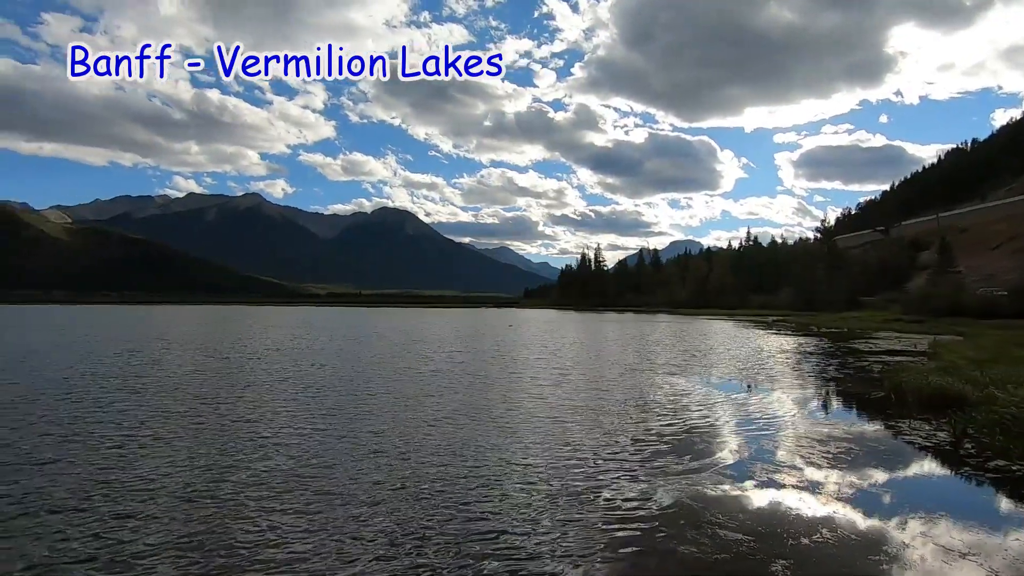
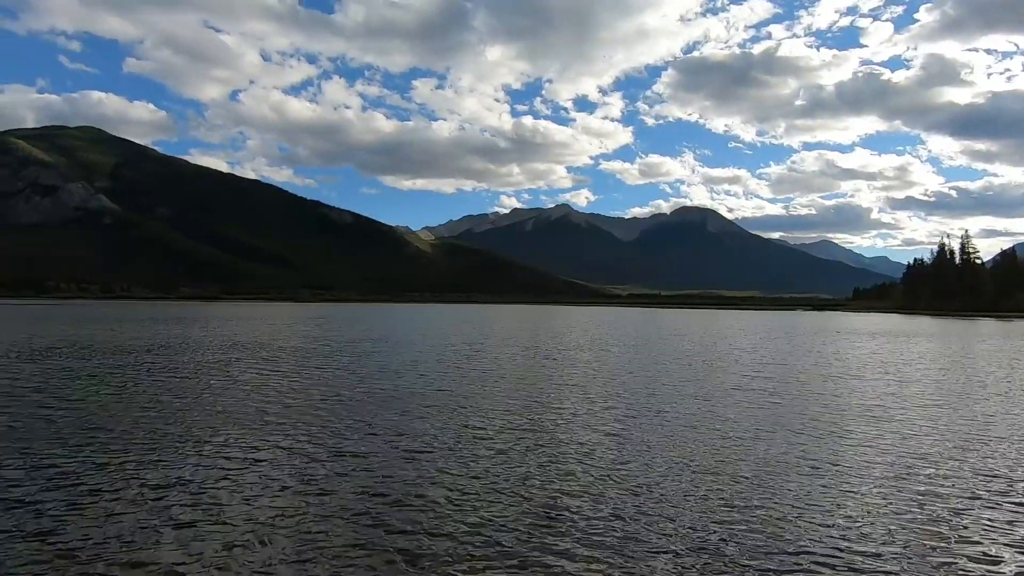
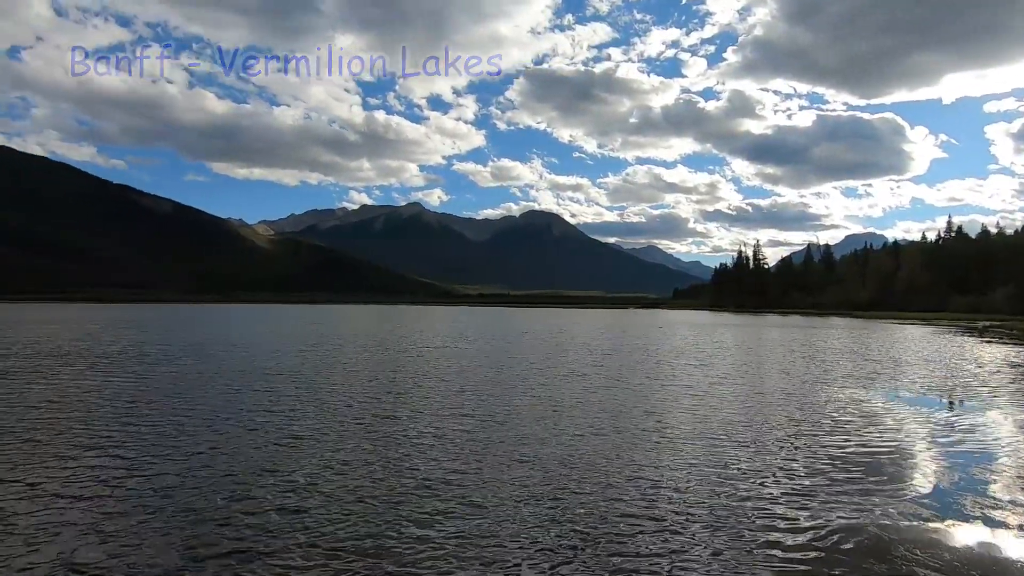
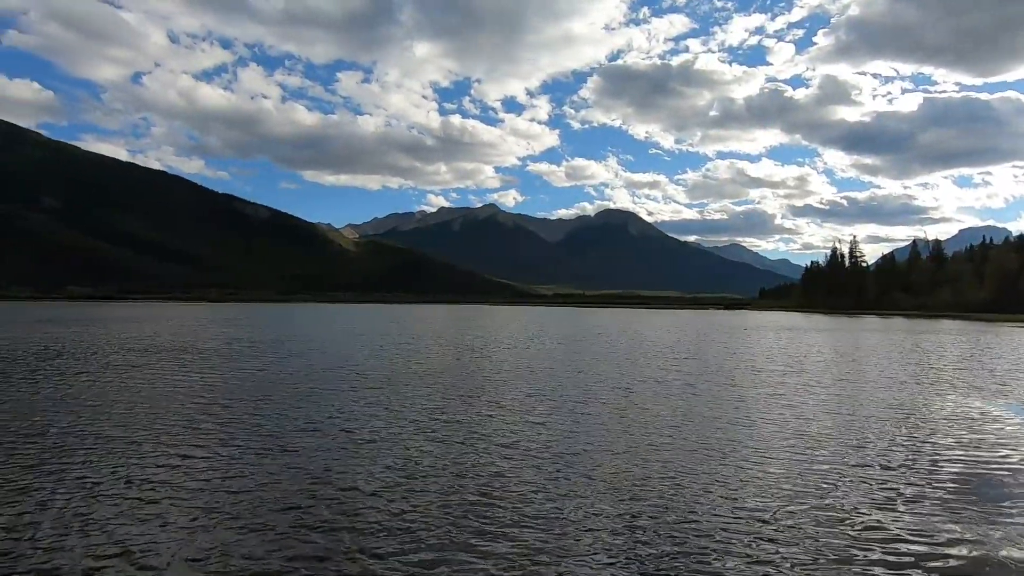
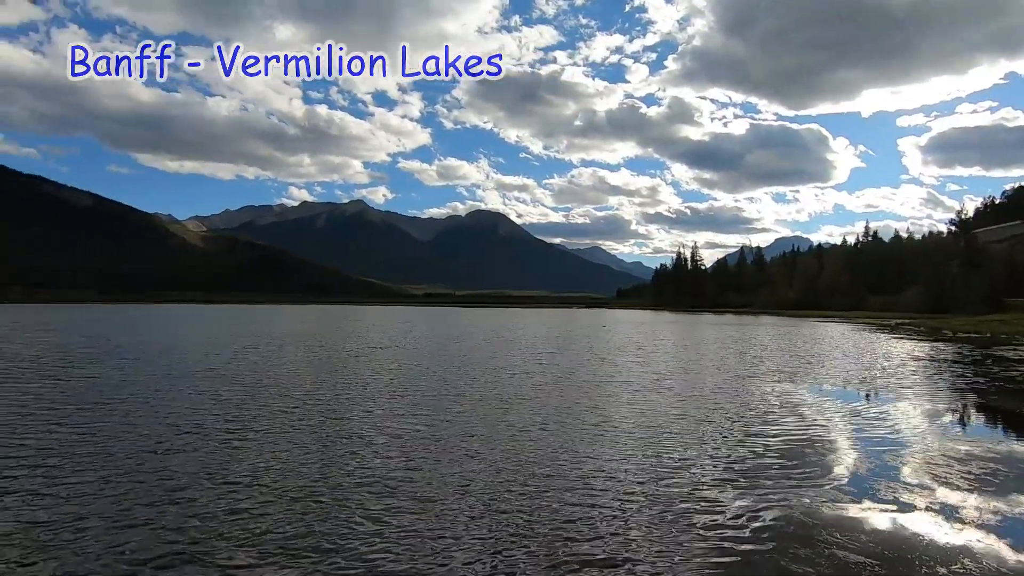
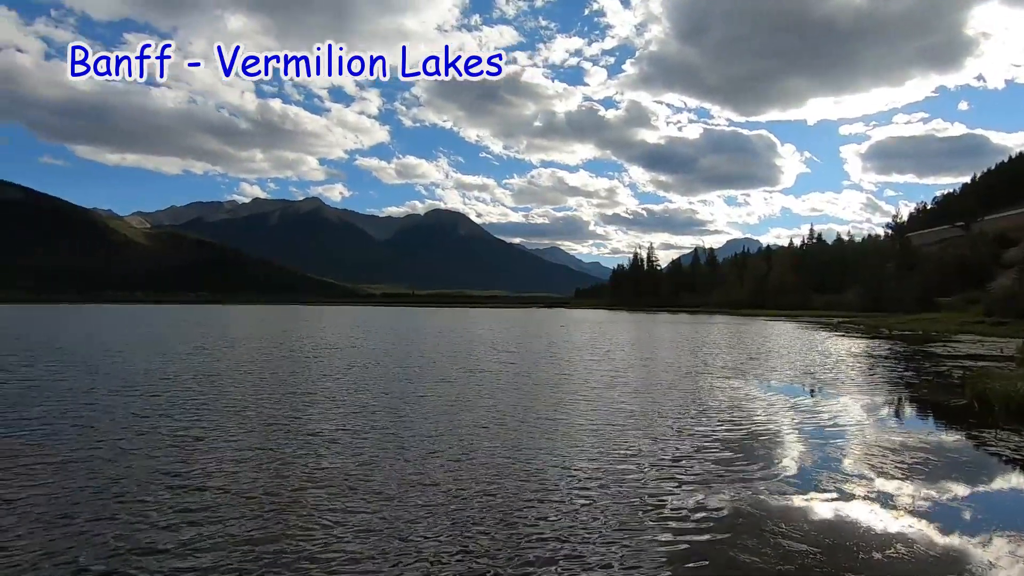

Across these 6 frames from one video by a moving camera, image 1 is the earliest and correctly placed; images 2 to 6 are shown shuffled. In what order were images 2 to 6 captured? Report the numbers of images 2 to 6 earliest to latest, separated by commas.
6, 5, 3, 4, 2
